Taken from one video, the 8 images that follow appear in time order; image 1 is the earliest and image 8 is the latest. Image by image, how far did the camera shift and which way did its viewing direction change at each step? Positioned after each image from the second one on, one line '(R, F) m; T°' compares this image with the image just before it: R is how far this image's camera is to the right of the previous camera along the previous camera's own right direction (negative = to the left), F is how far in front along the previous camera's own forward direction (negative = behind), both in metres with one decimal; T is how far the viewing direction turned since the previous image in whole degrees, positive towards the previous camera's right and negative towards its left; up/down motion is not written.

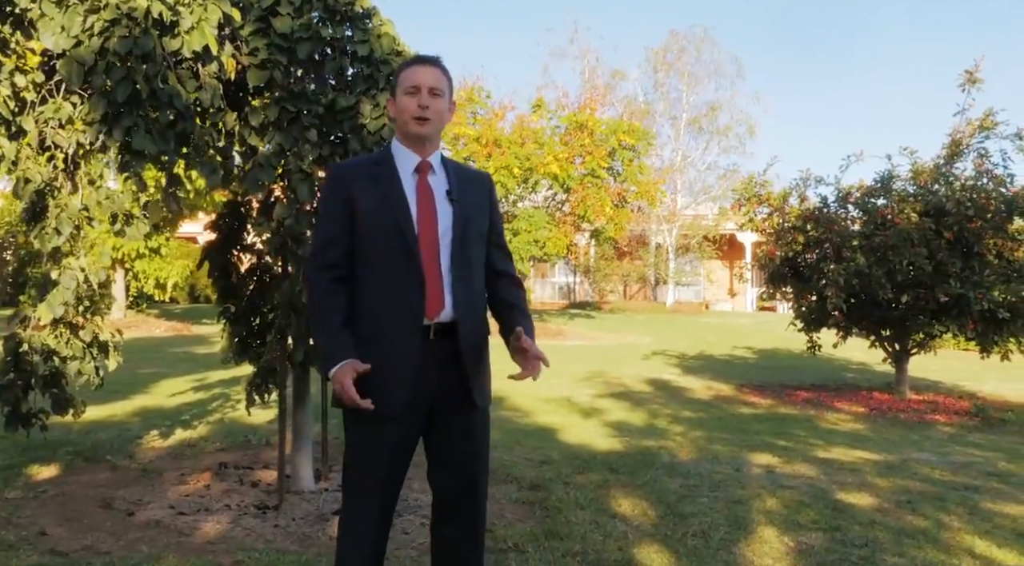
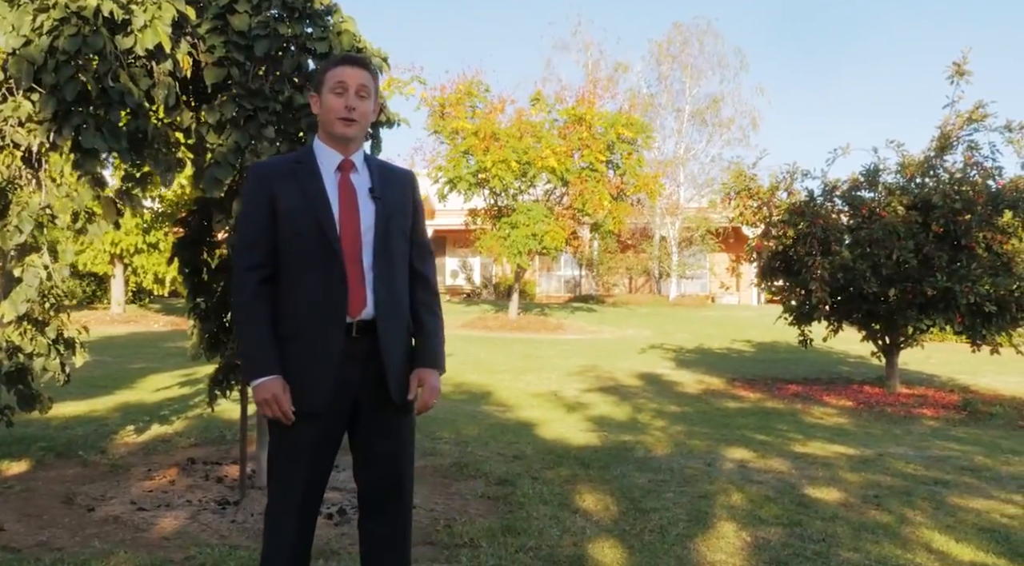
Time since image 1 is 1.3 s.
(+0.2, 0.0) m; 0°
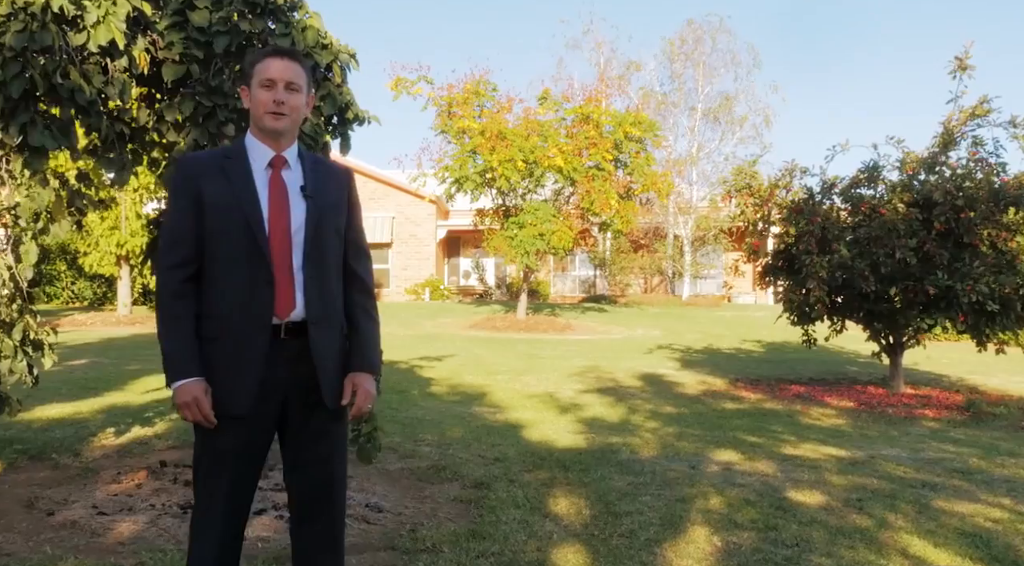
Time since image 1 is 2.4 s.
(+0.2, +0.1) m; -1°
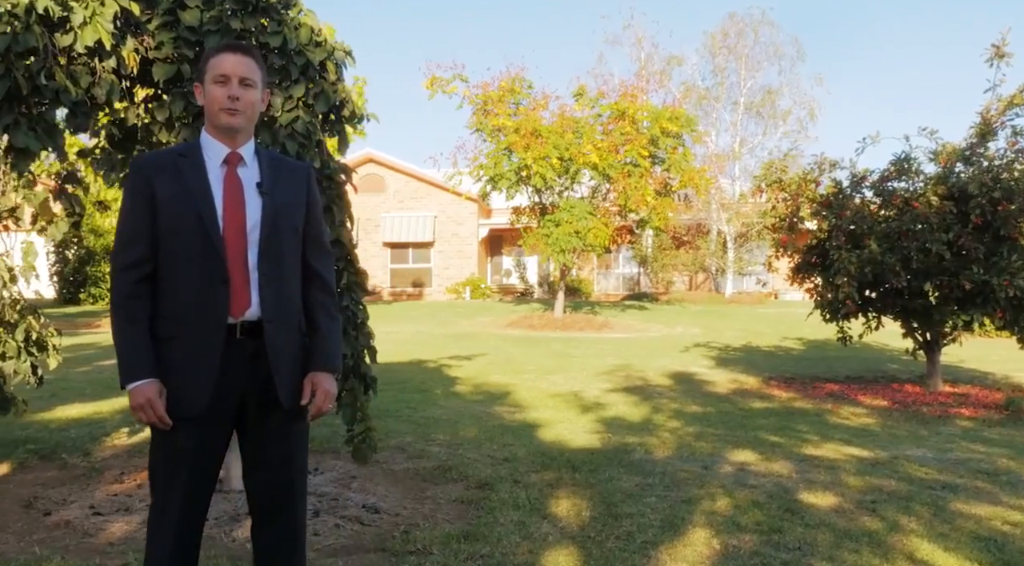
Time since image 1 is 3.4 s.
(+0.2, +0.1) m; -3°
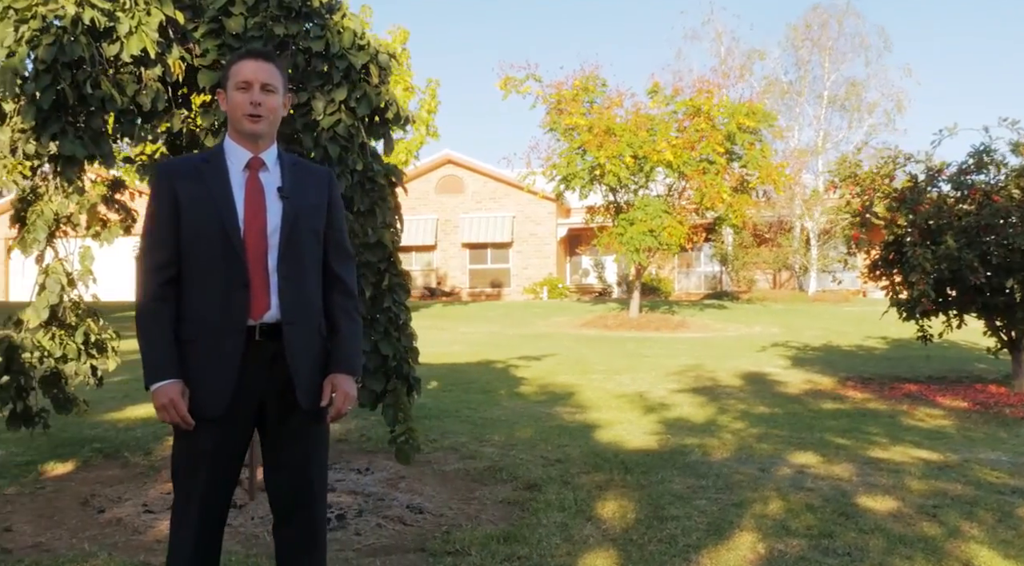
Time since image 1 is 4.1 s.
(+0.2, 0.0) m; -5°
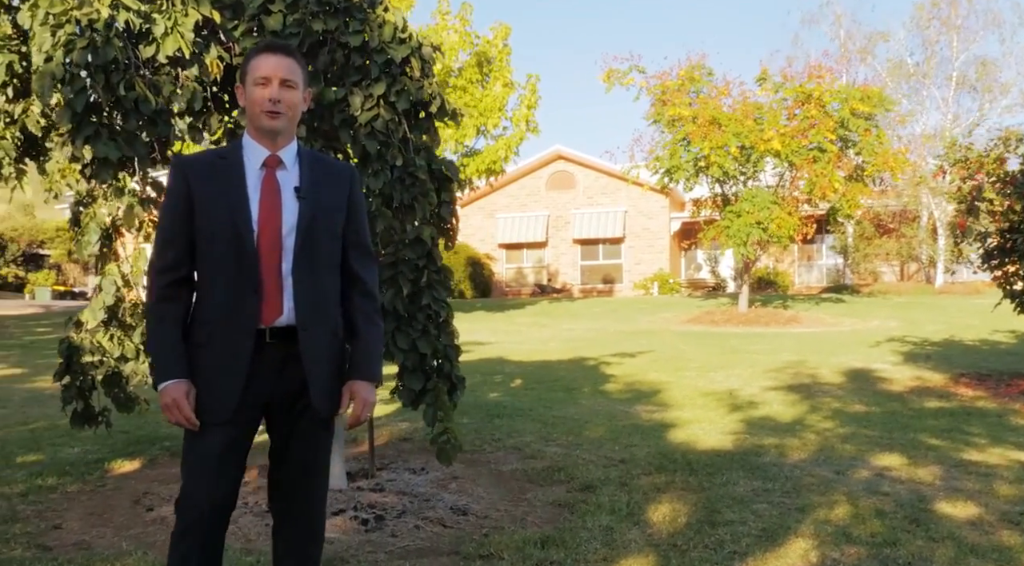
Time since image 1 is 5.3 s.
(+0.4, +0.1) m; -8°
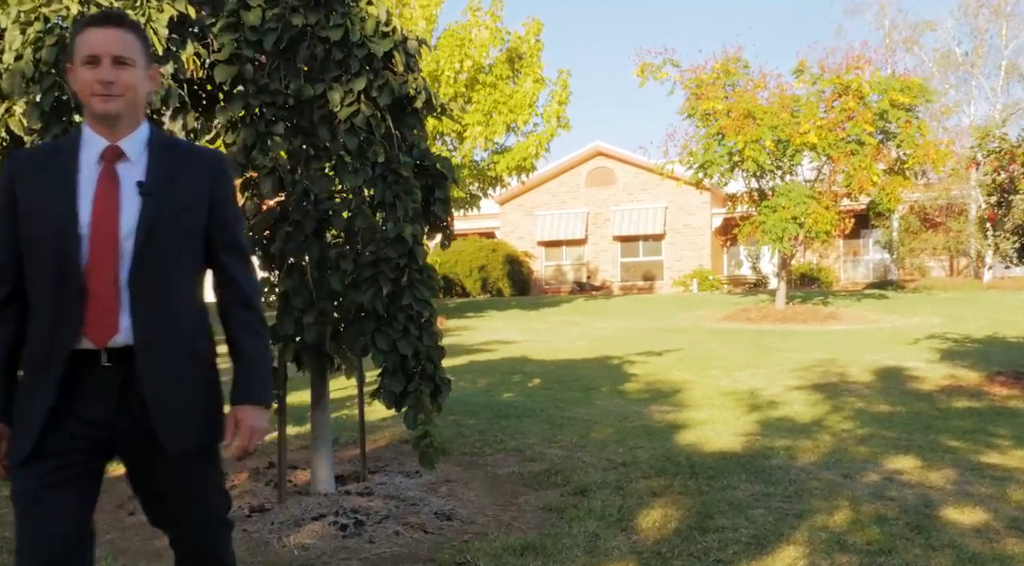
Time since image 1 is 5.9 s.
(+0.3, +0.1) m; -3°
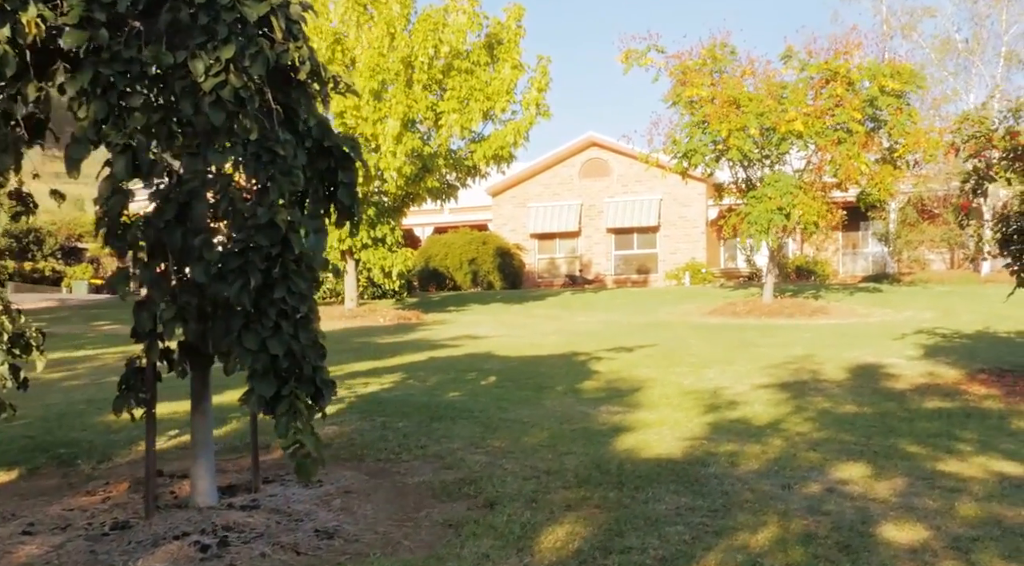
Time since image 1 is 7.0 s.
(+0.5, +0.4) m; 0°
